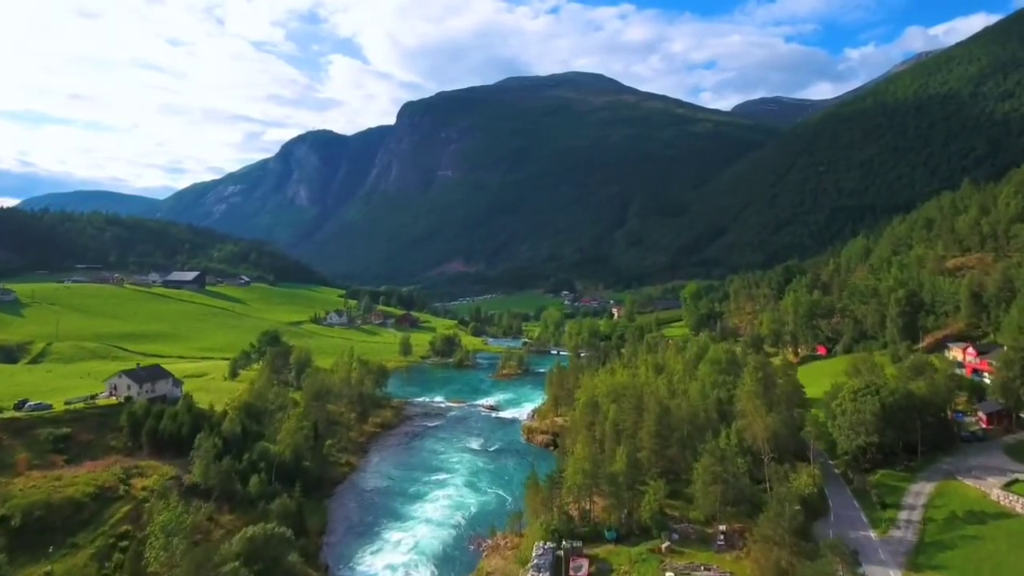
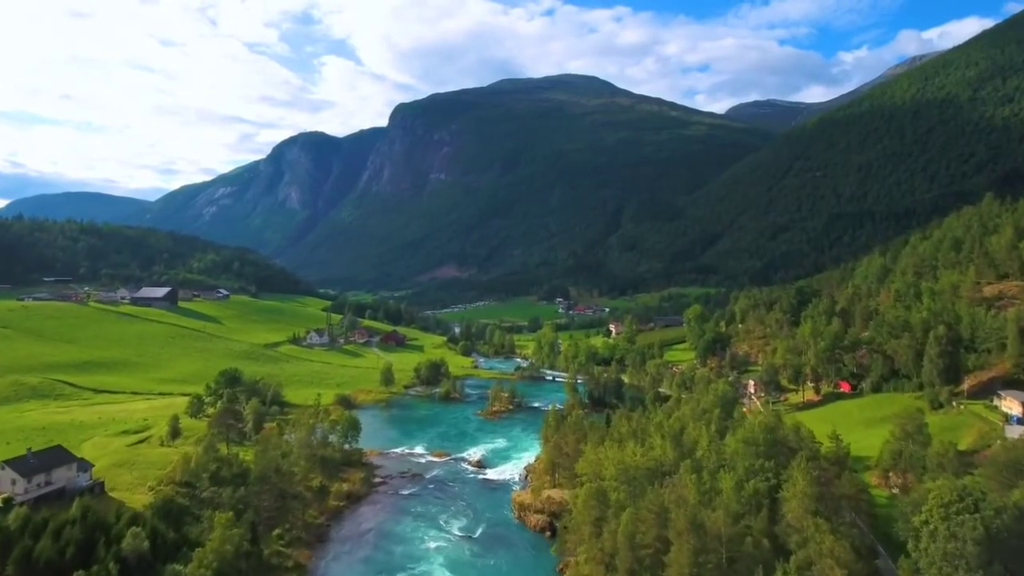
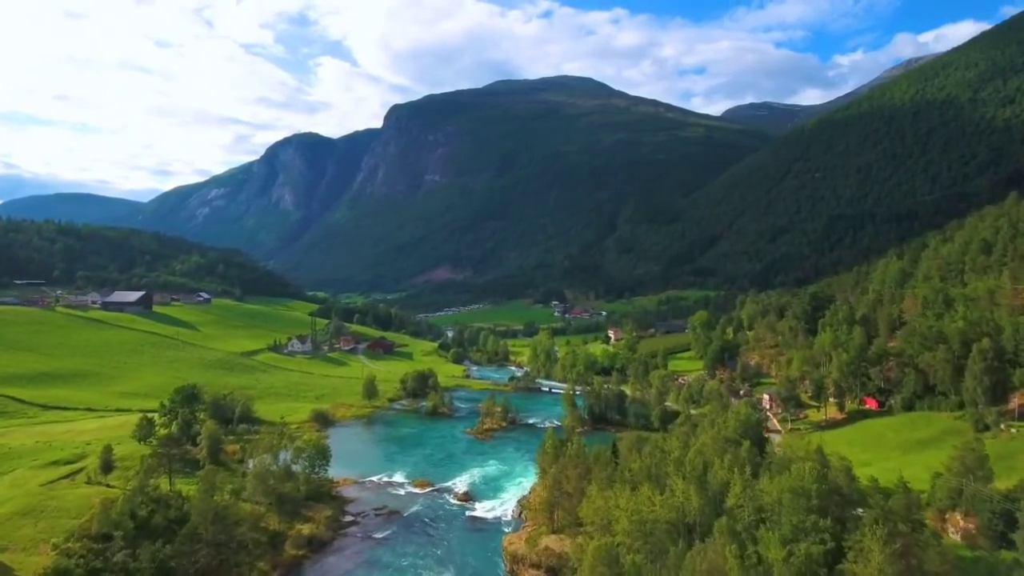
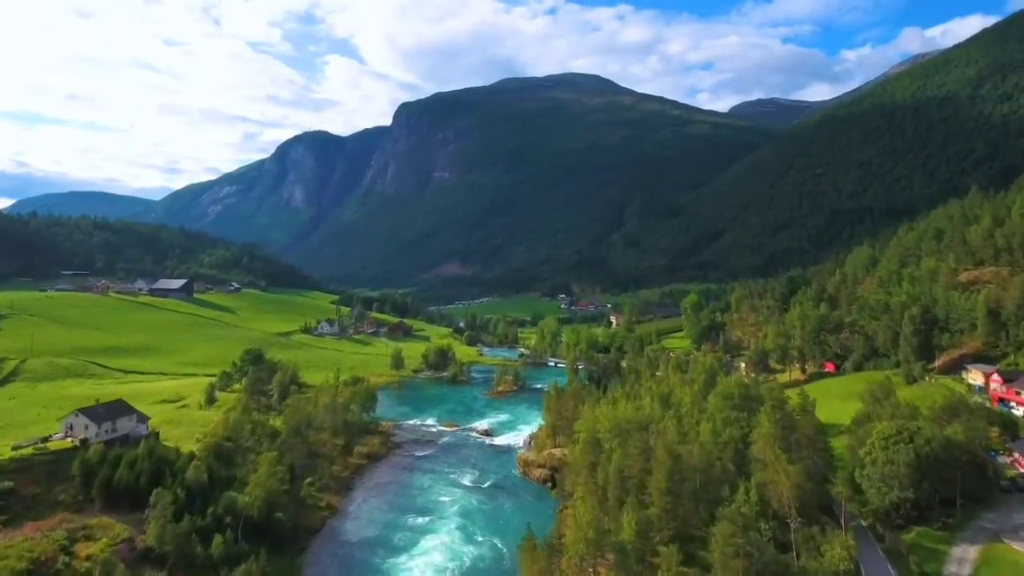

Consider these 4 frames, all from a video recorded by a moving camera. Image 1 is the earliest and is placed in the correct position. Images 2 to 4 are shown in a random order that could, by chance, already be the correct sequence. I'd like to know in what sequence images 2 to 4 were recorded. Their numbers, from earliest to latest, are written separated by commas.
4, 2, 3
